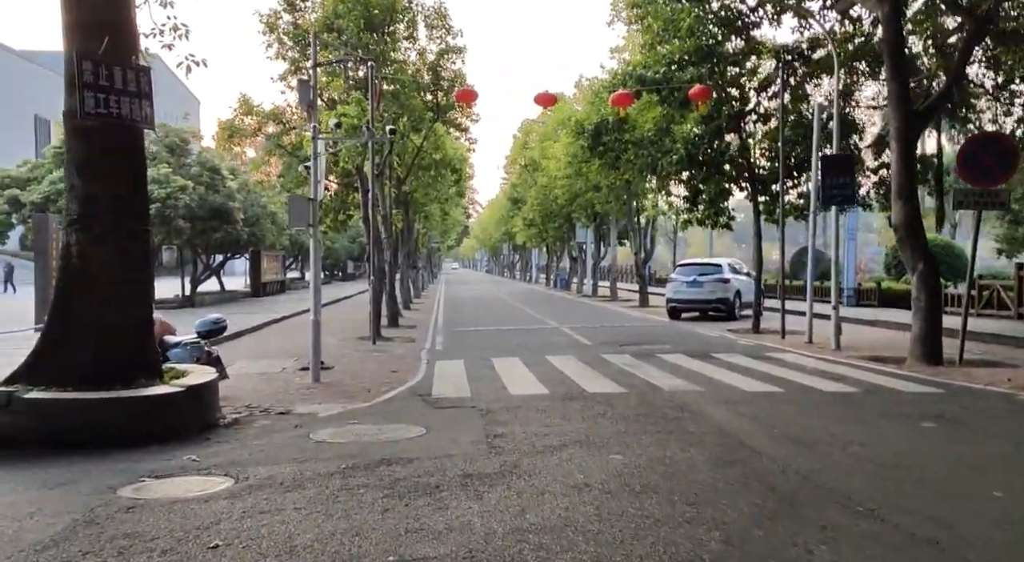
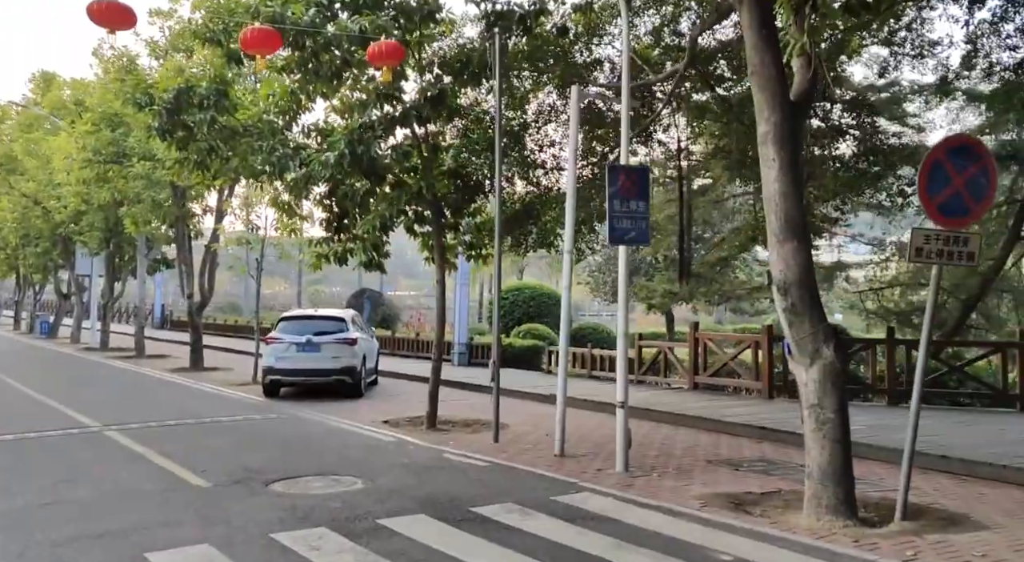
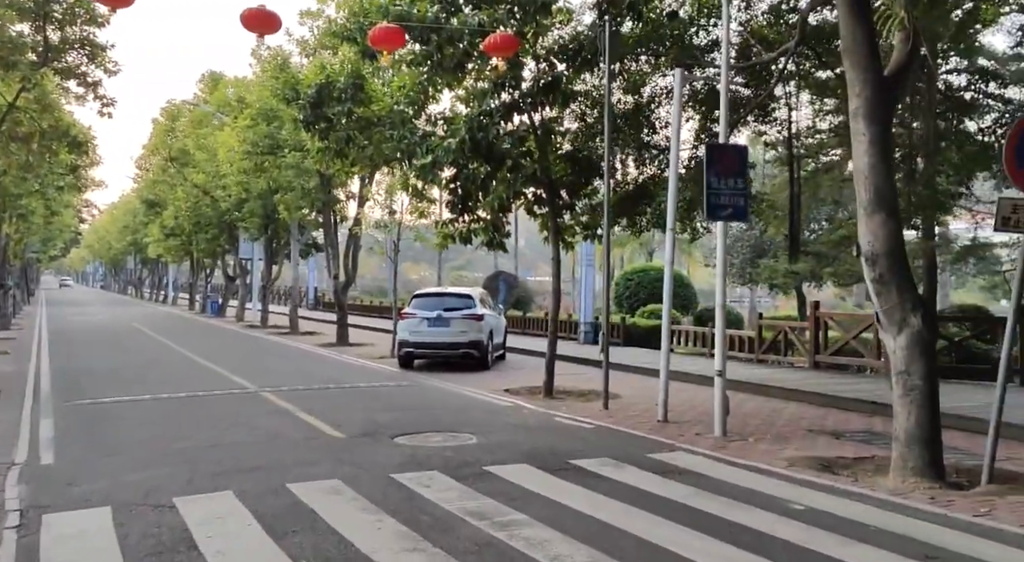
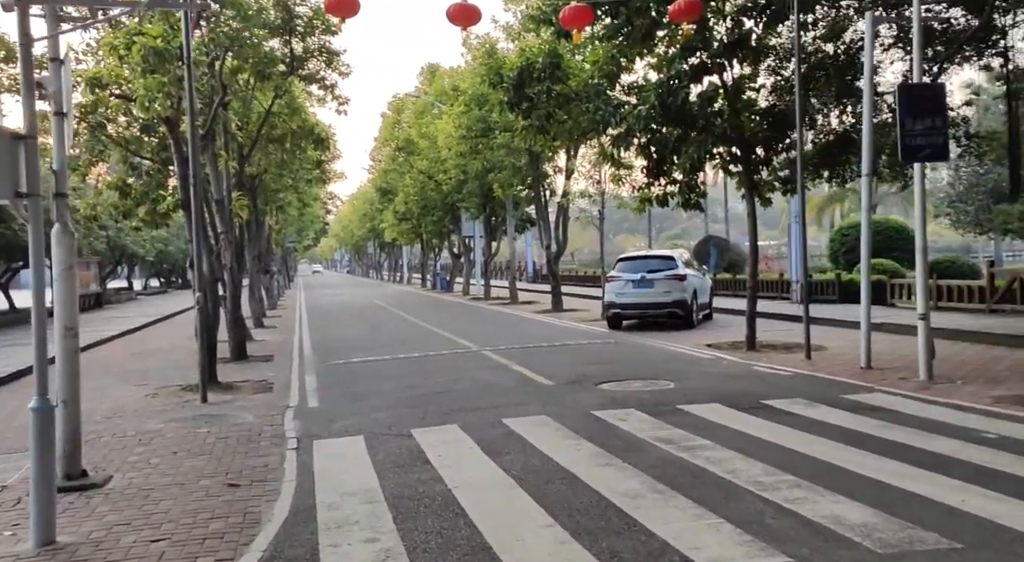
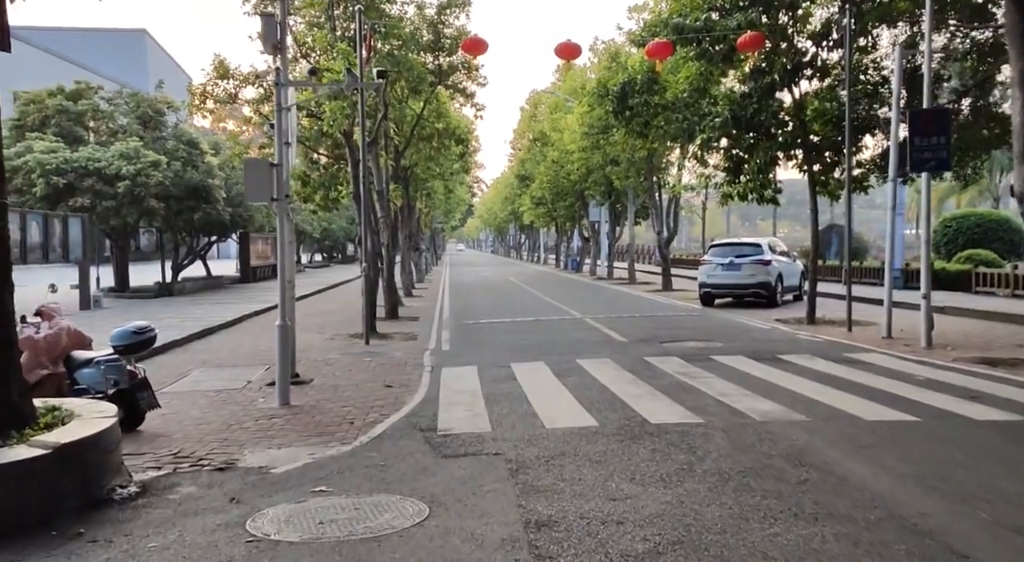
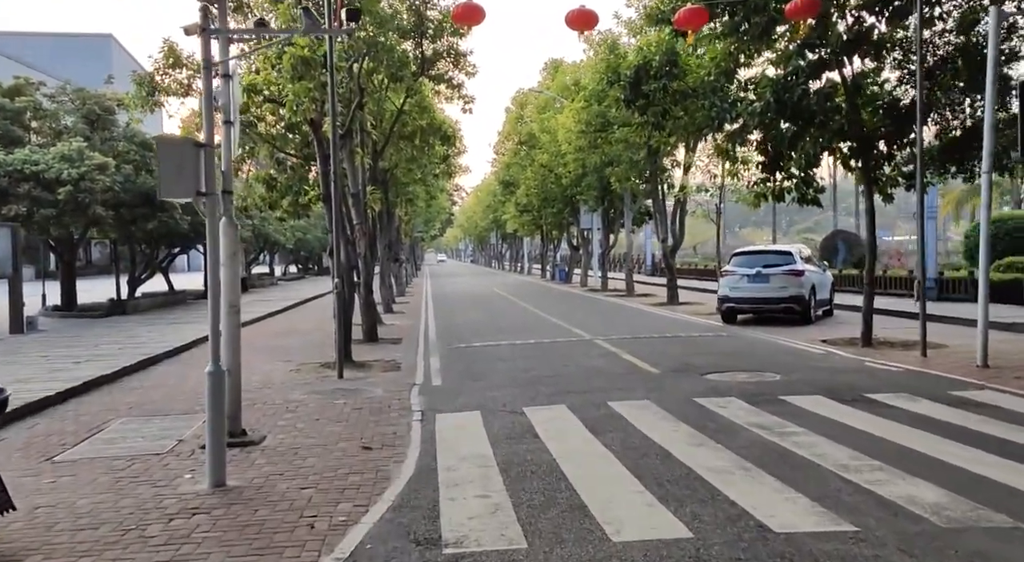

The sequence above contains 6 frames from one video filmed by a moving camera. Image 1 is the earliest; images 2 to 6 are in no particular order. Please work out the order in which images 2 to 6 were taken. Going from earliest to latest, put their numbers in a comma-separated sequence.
5, 6, 4, 3, 2
